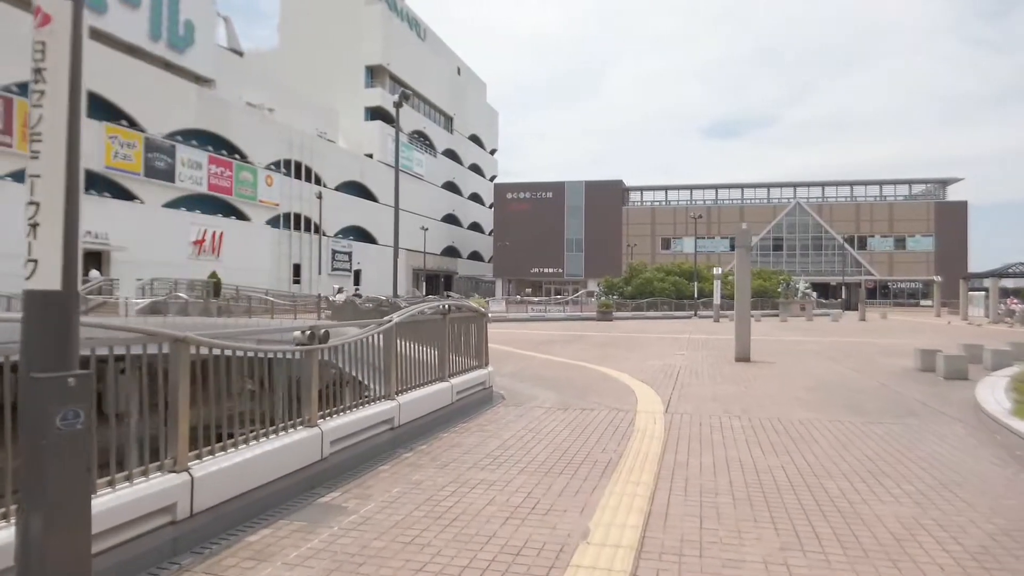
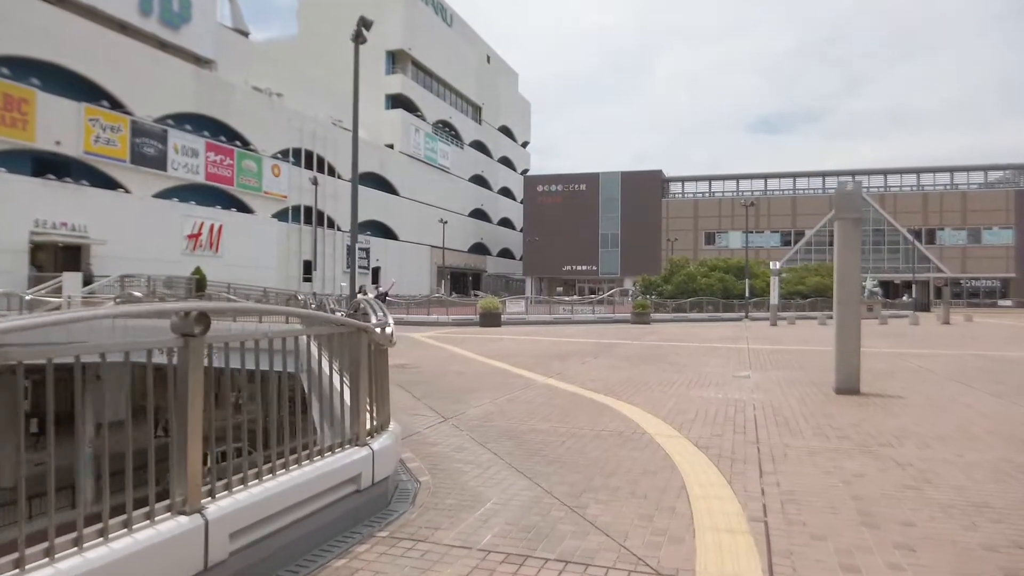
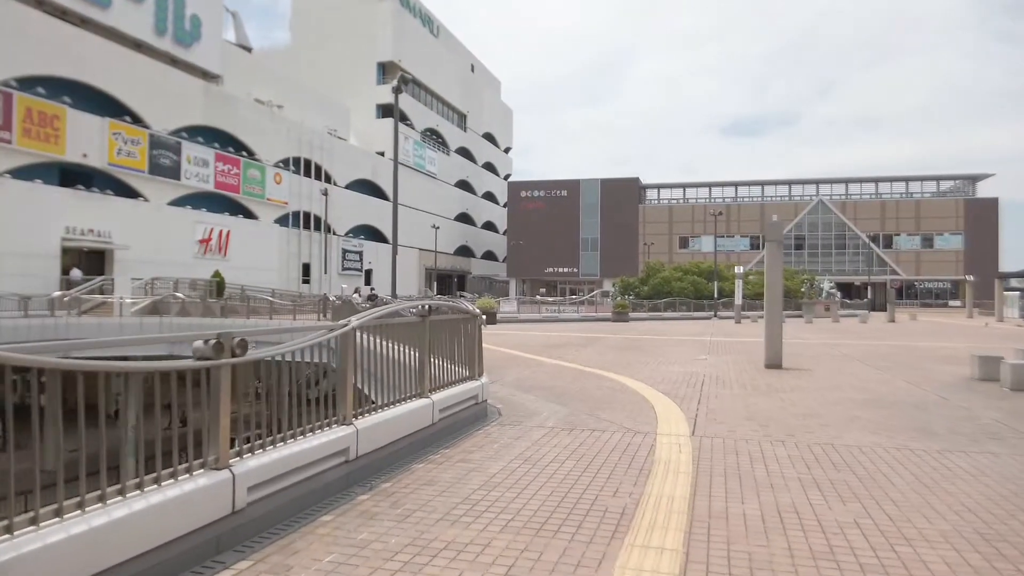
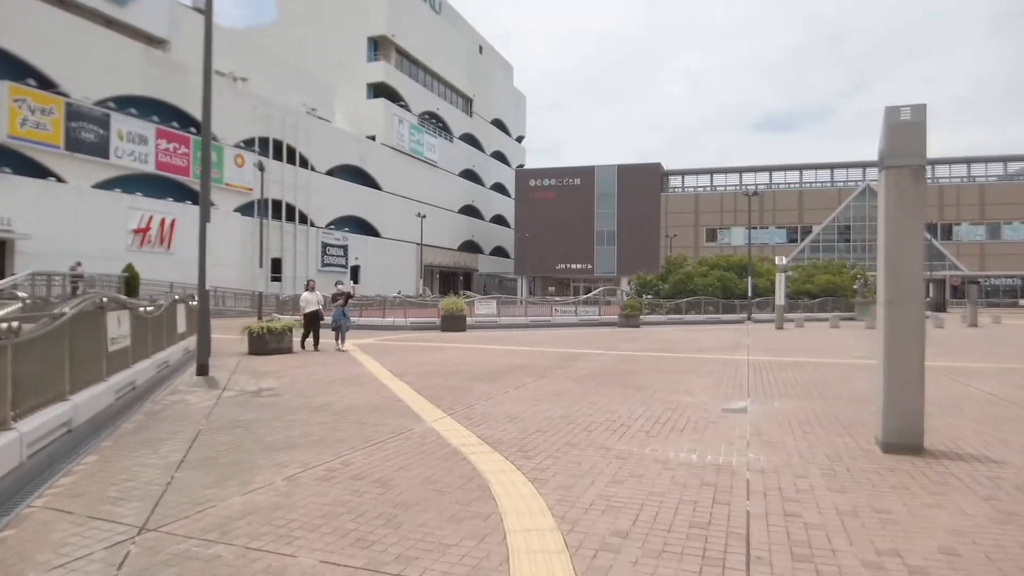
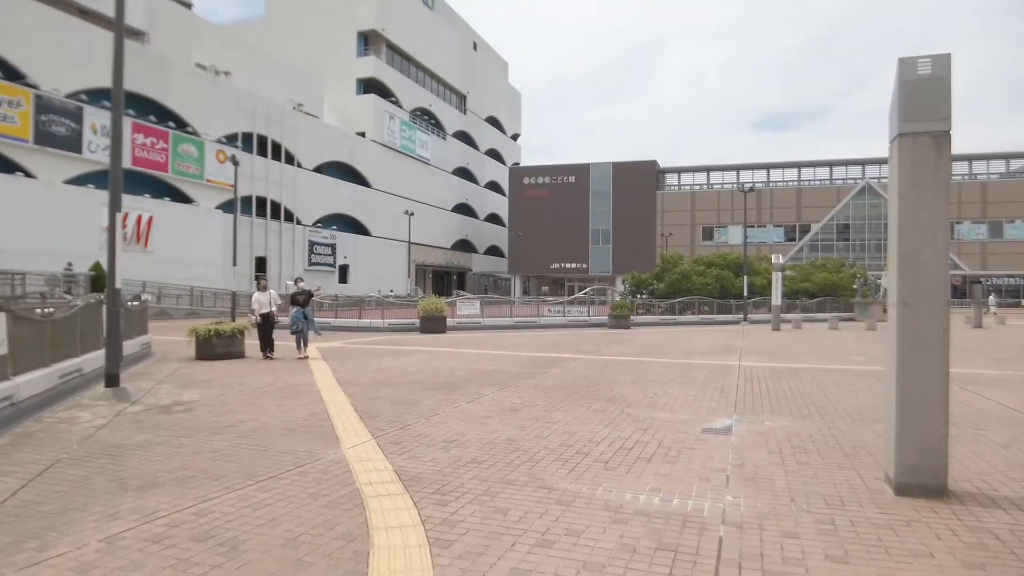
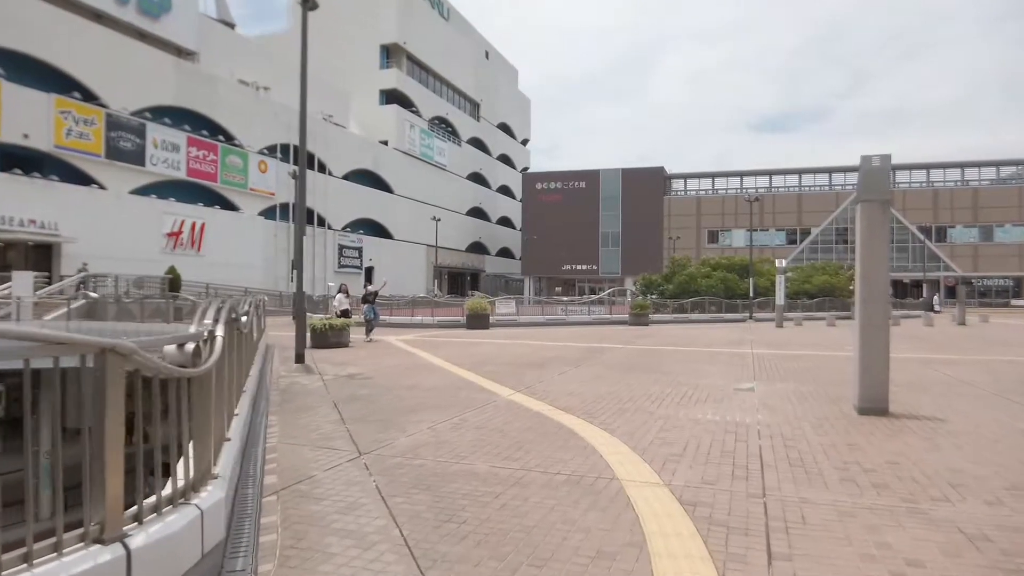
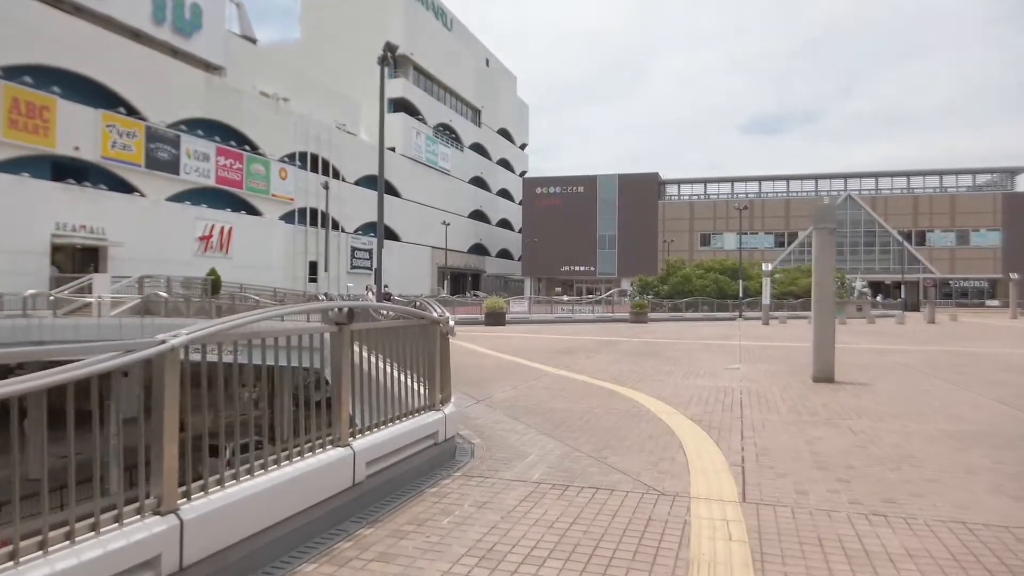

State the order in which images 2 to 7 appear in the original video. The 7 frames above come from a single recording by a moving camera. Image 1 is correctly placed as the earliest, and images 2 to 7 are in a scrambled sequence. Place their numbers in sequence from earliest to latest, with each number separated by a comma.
3, 7, 2, 6, 4, 5
